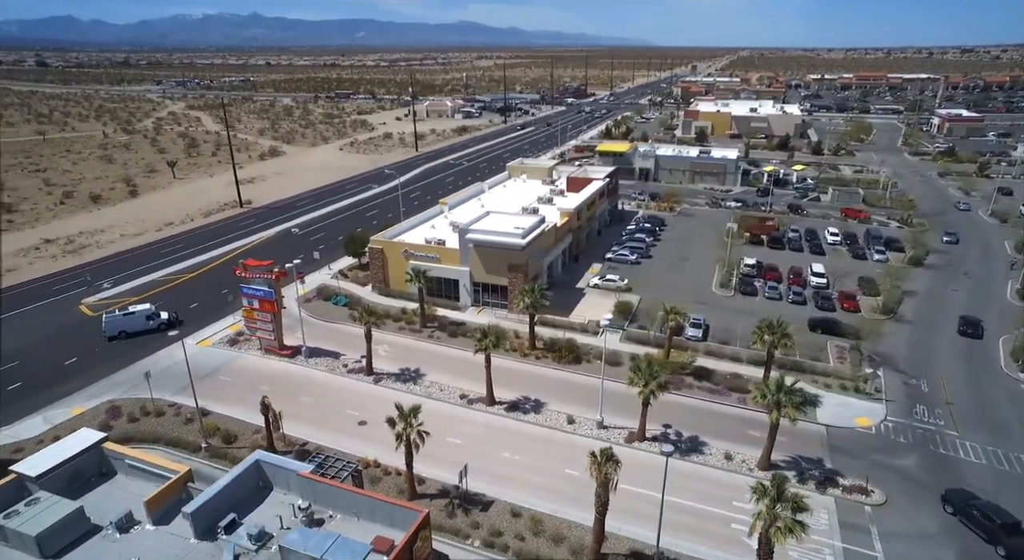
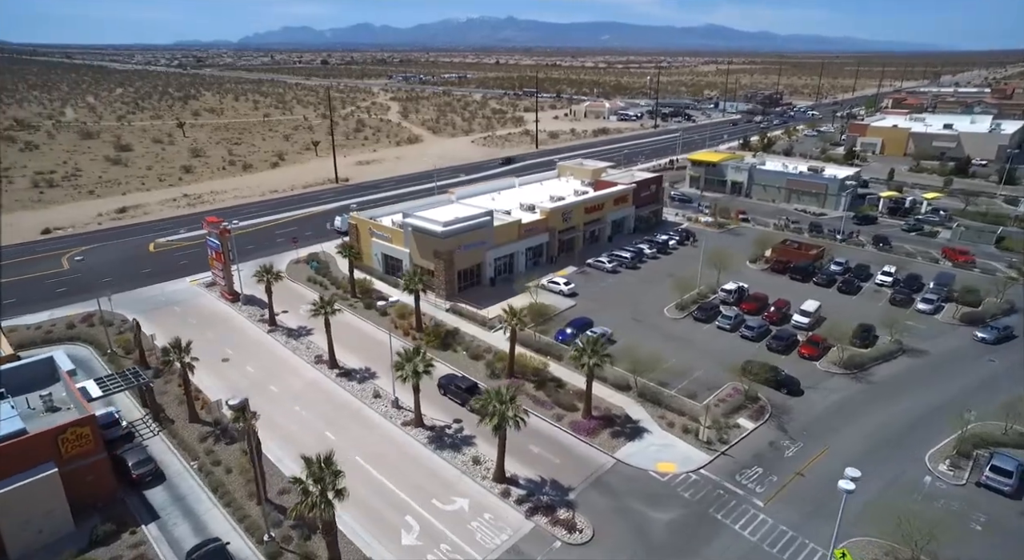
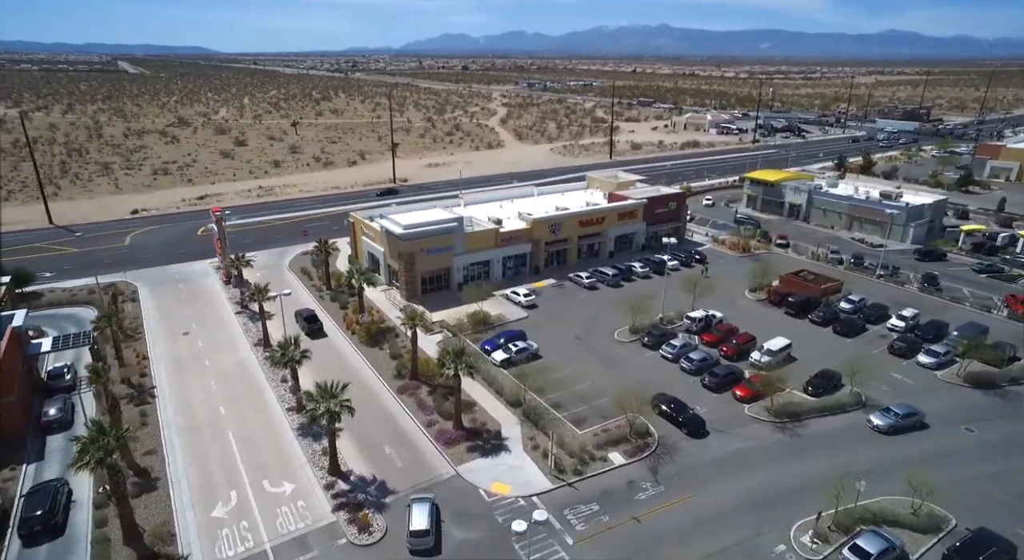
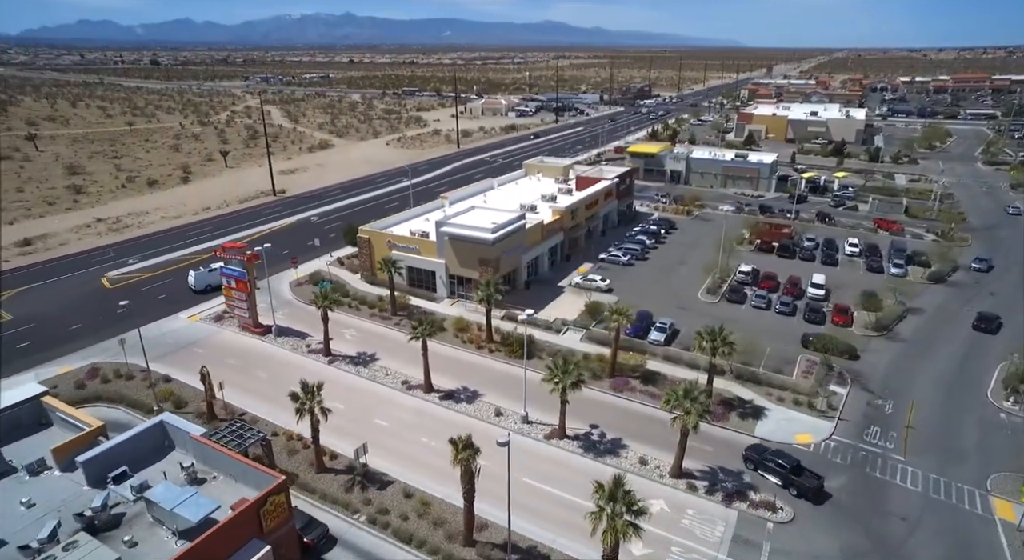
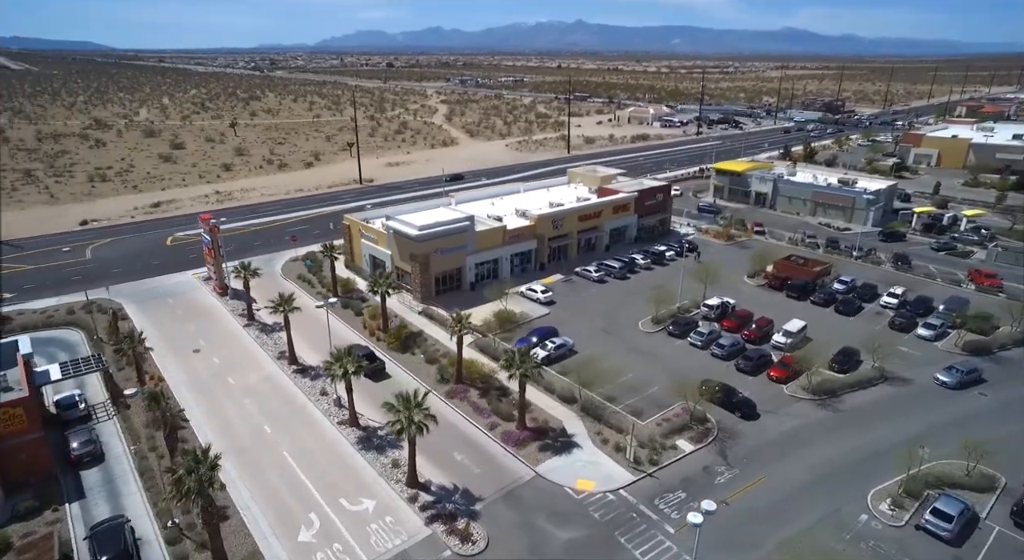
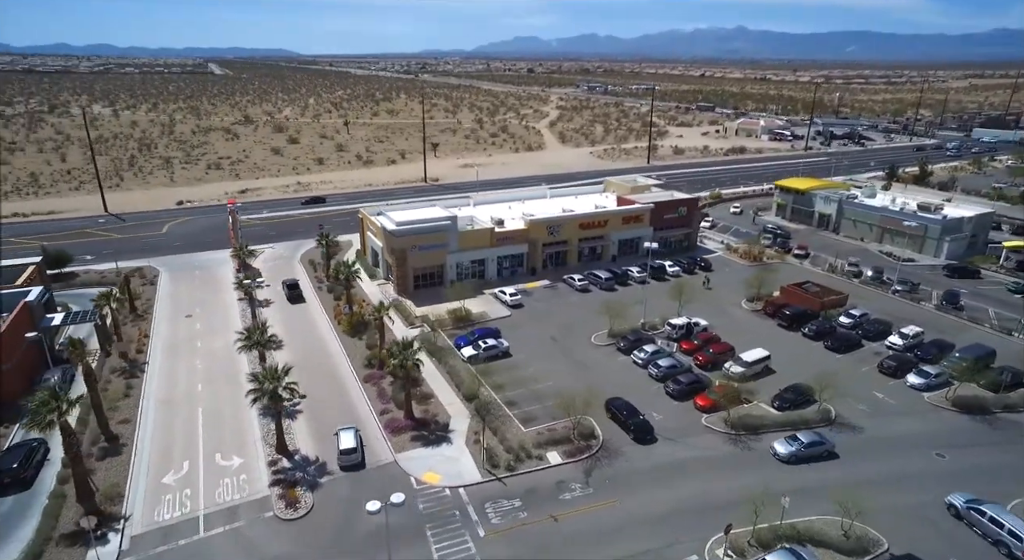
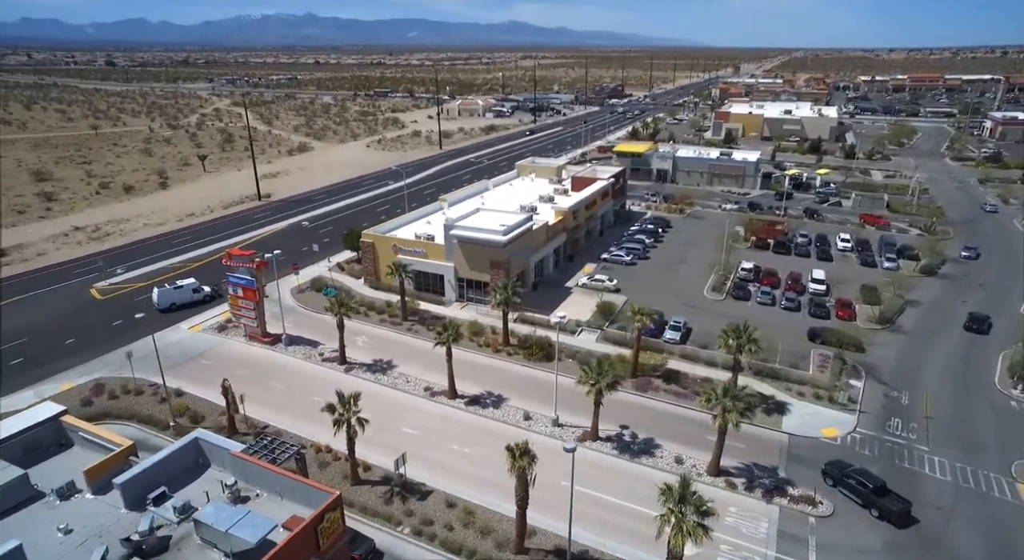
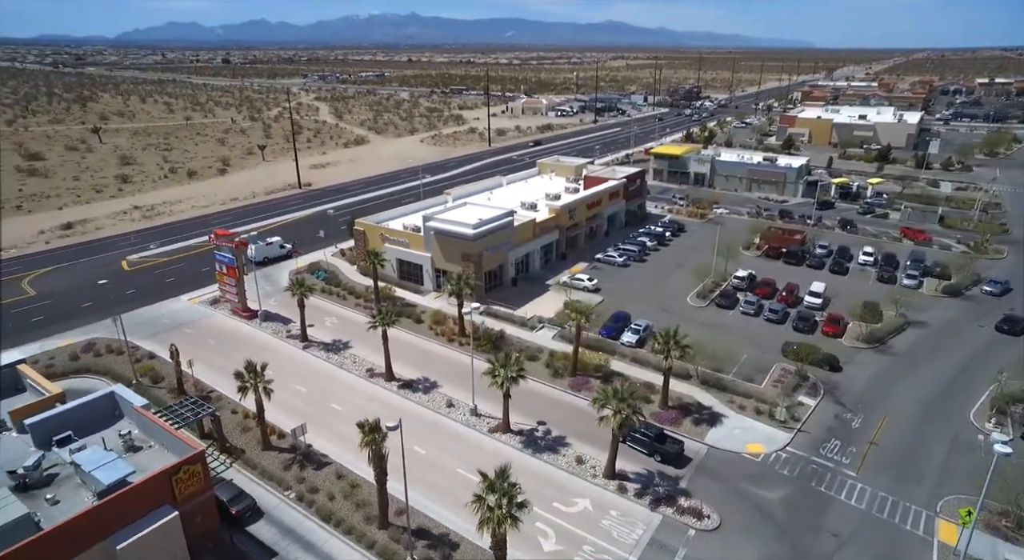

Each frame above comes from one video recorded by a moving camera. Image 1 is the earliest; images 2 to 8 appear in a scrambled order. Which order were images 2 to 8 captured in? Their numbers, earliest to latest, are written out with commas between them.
7, 4, 8, 2, 5, 3, 6
